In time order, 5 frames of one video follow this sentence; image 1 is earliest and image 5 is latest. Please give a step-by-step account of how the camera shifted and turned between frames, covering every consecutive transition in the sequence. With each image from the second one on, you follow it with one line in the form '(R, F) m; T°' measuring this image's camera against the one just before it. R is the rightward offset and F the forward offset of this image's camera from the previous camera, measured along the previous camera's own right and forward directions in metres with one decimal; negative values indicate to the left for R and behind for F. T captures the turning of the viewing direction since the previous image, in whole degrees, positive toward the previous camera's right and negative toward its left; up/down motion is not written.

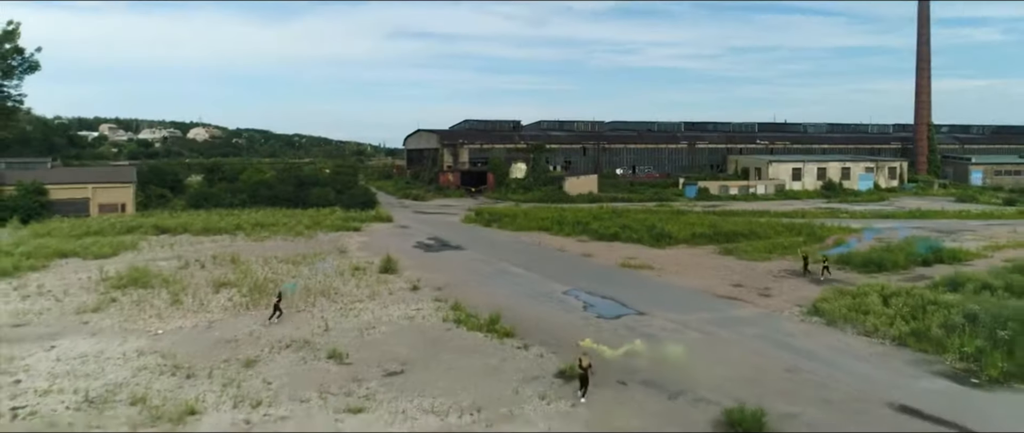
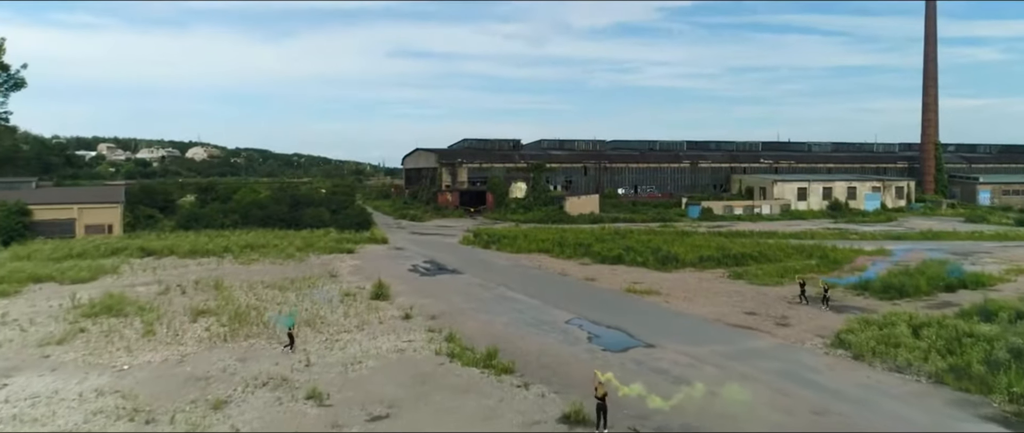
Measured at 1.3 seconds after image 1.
(0.0, +0.9) m; 0°
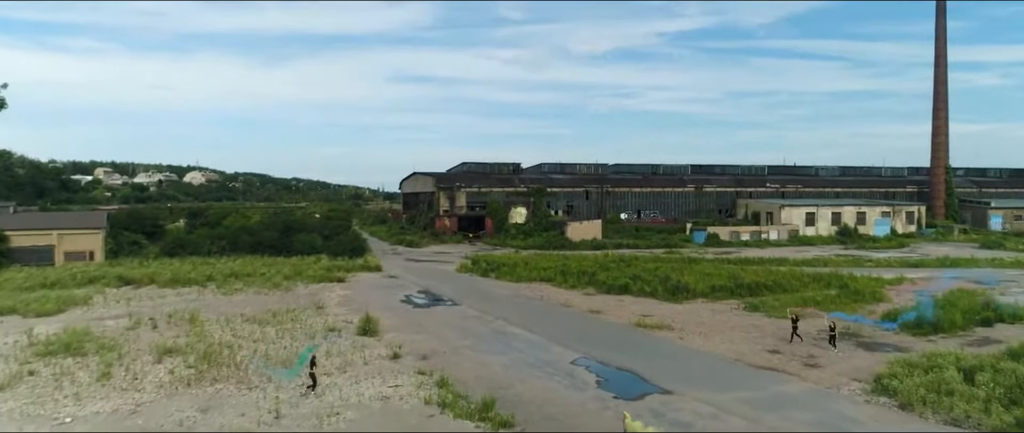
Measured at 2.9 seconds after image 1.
(0.0, +1.3) m; 0°
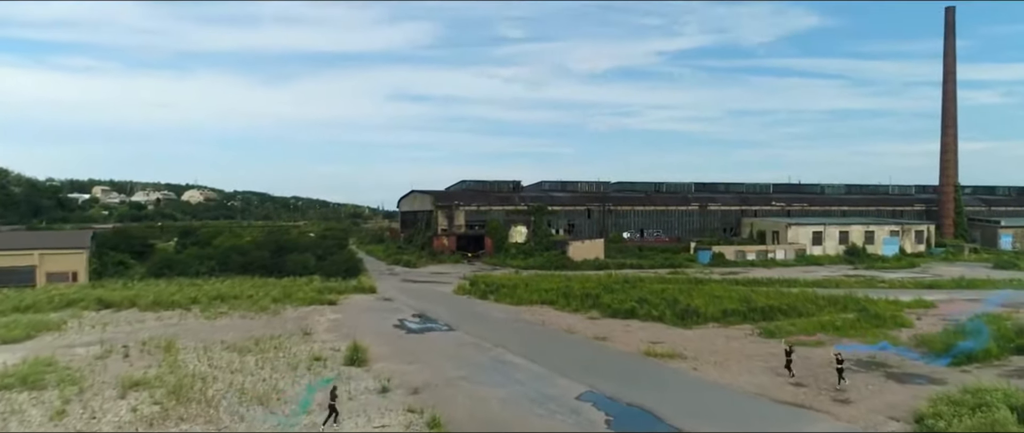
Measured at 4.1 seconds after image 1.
(0.0, +1.0) m; 0°
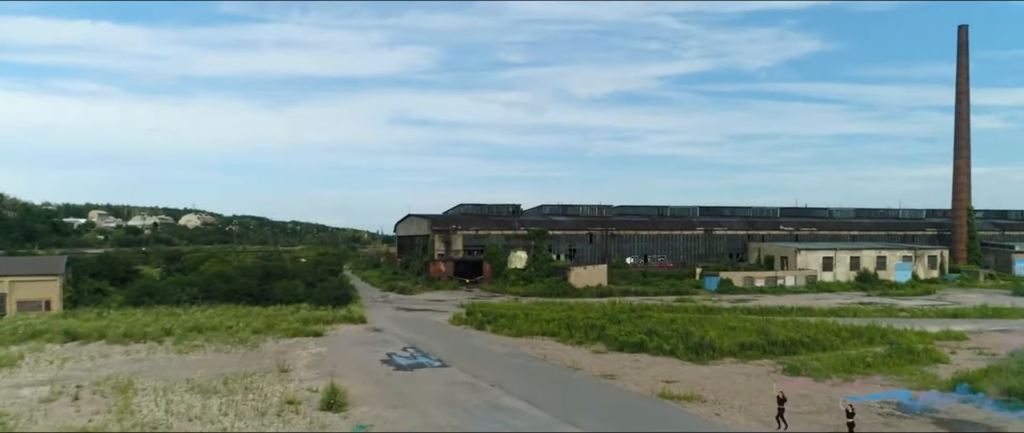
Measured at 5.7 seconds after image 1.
(0.0, +1.4) m; 0°
